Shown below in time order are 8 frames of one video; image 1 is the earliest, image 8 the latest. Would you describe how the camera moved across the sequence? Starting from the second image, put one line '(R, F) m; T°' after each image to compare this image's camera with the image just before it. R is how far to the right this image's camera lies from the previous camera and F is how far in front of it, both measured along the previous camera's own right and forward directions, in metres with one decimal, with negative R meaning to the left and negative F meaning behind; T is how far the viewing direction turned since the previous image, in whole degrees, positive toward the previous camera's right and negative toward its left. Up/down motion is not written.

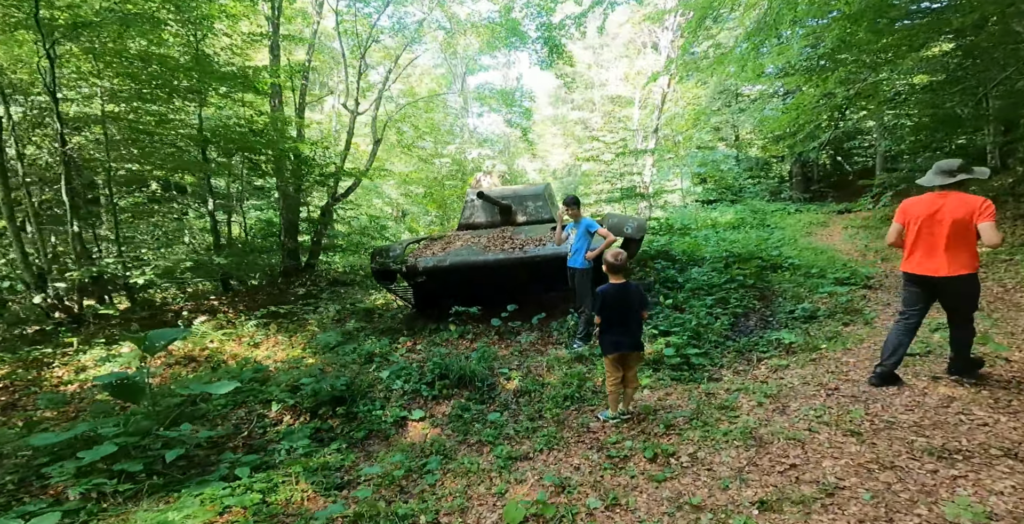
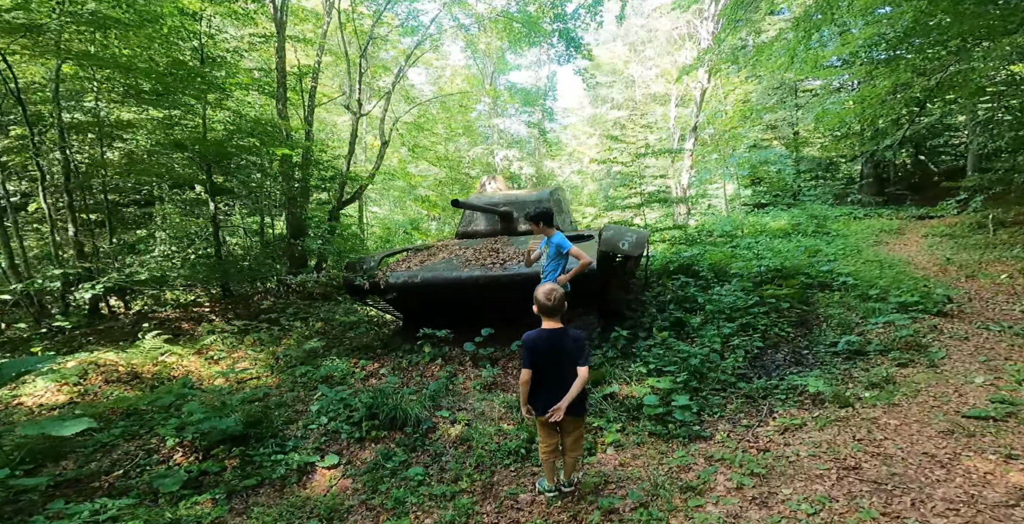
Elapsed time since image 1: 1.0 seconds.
(+0.7, +0.7) m; -6°
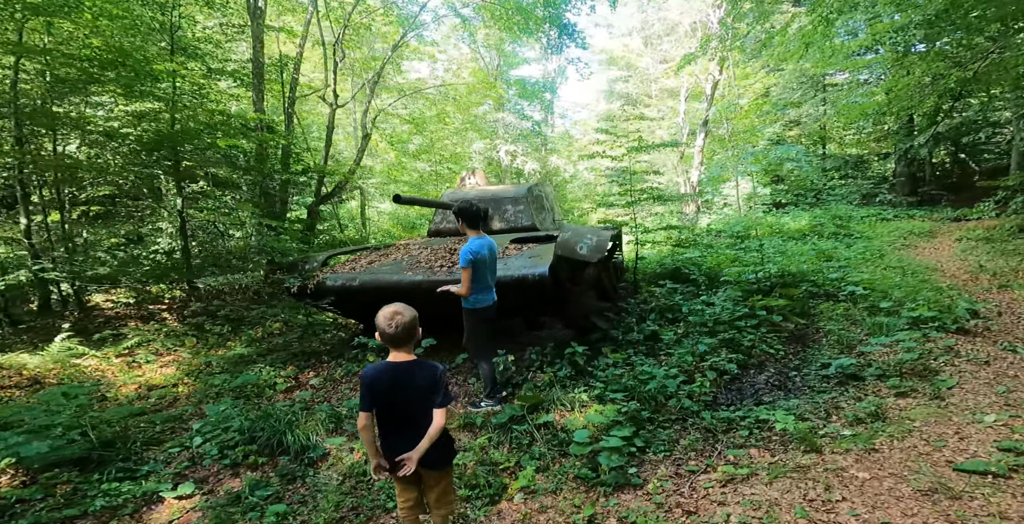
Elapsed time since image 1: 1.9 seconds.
(+0.7, +0.5) m; -3°
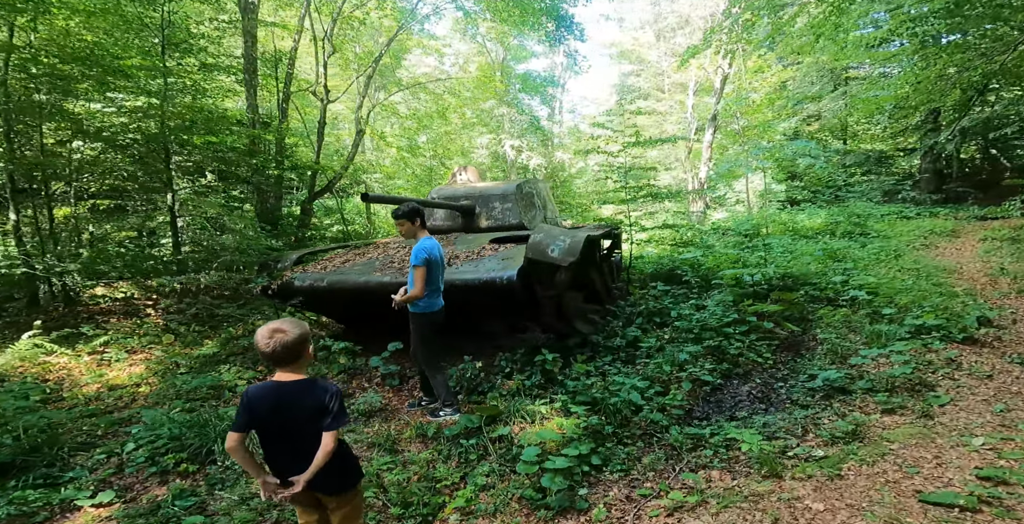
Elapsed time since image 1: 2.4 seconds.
(+0.4, +0.2) m; -2°
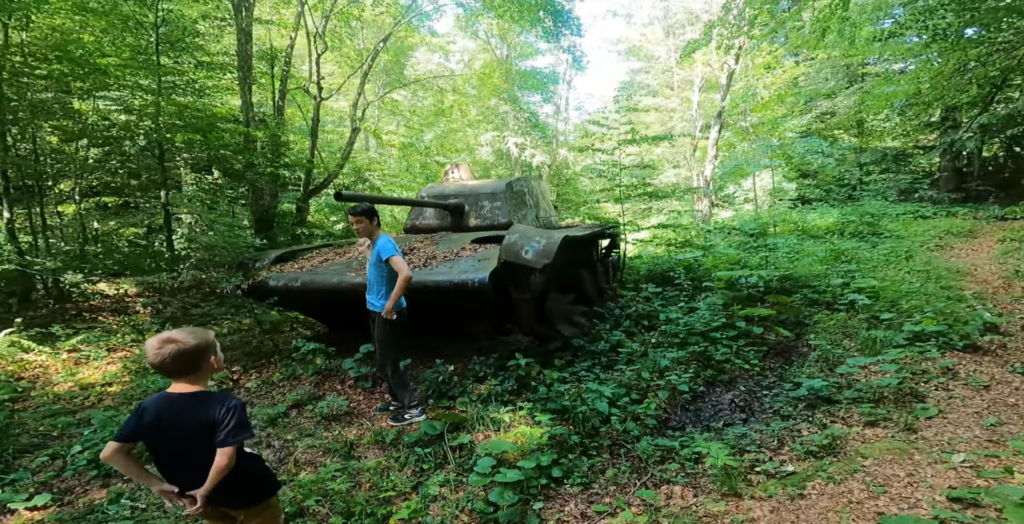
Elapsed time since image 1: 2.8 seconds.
(+0.3, +0.1) m; -2°
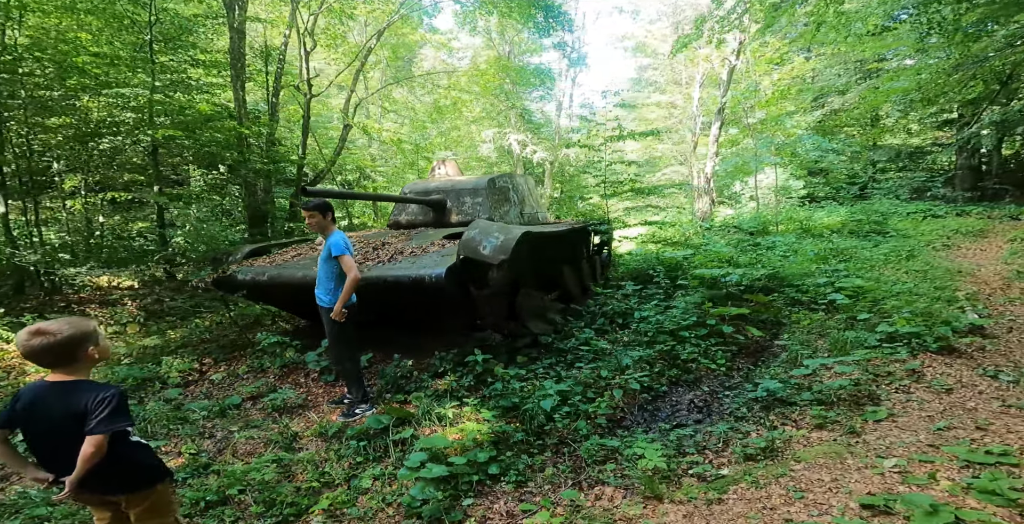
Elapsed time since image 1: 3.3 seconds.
(+0.4, 0.0) m; -2°
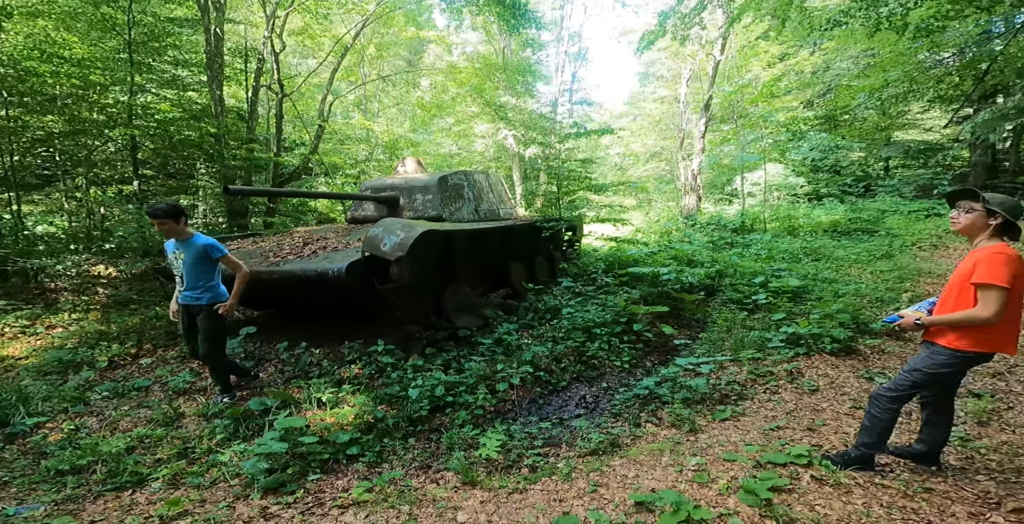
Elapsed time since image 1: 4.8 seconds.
(+0.9, -0.2) m; -3°
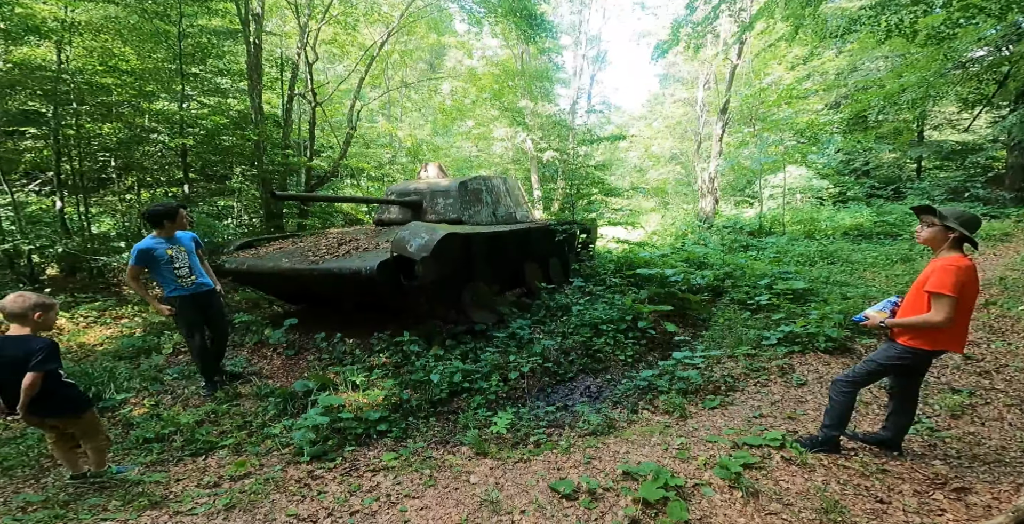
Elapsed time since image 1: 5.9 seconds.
(+0.1, -0.4) m; -3°
